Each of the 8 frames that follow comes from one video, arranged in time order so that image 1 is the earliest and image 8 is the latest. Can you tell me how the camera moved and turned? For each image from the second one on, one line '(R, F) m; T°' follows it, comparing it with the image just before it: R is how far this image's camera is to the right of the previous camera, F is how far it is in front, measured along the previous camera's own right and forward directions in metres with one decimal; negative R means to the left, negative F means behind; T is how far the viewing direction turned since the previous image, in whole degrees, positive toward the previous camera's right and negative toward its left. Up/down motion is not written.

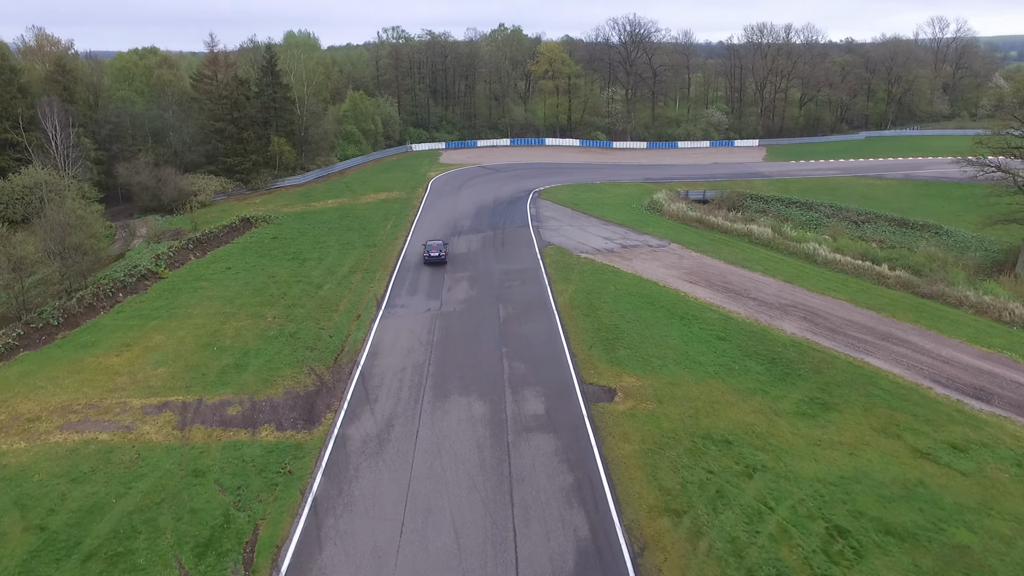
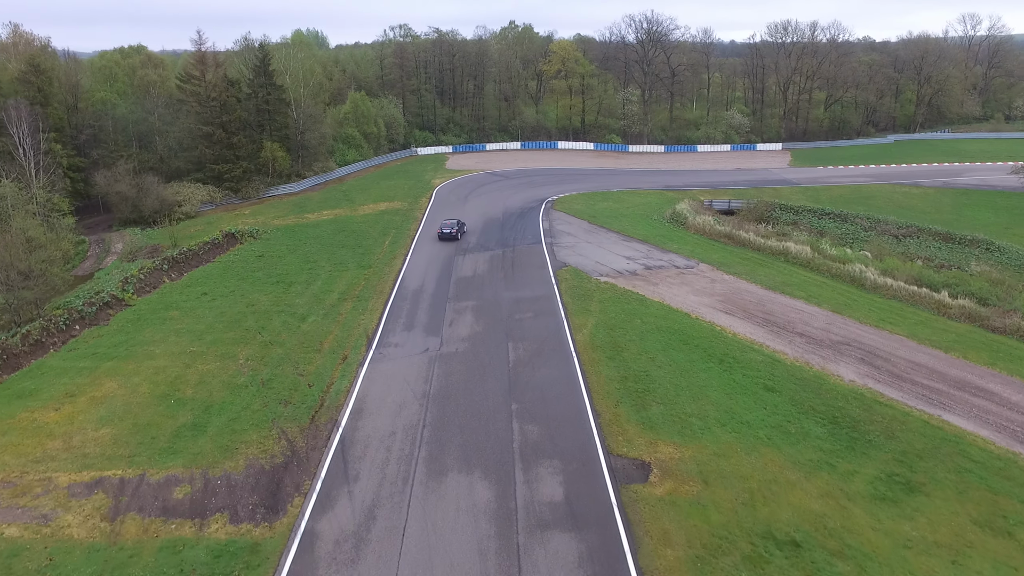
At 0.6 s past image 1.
(0.0, +3.6) m; -1°
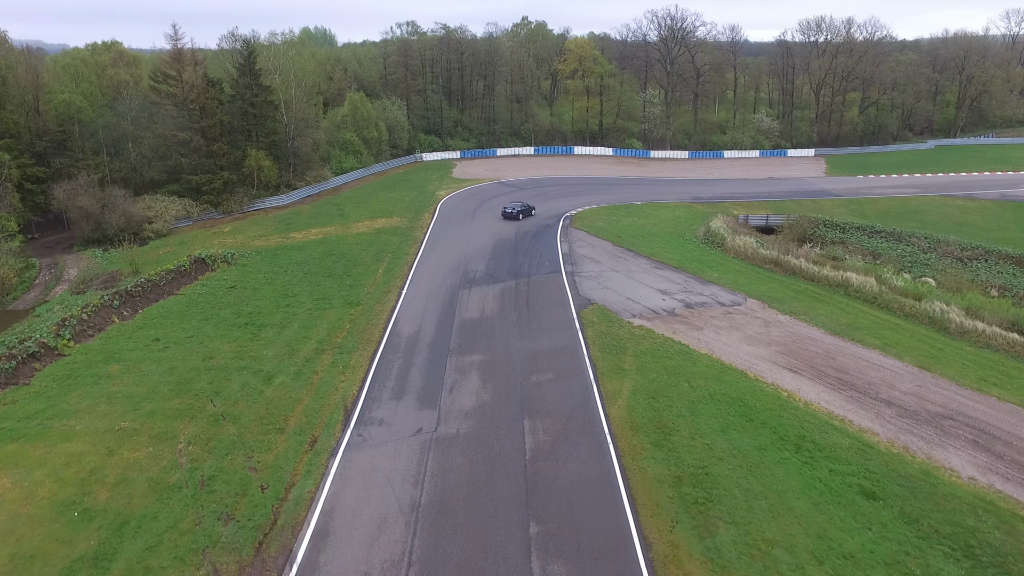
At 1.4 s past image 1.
(-0.2, +5.0) m; -1°
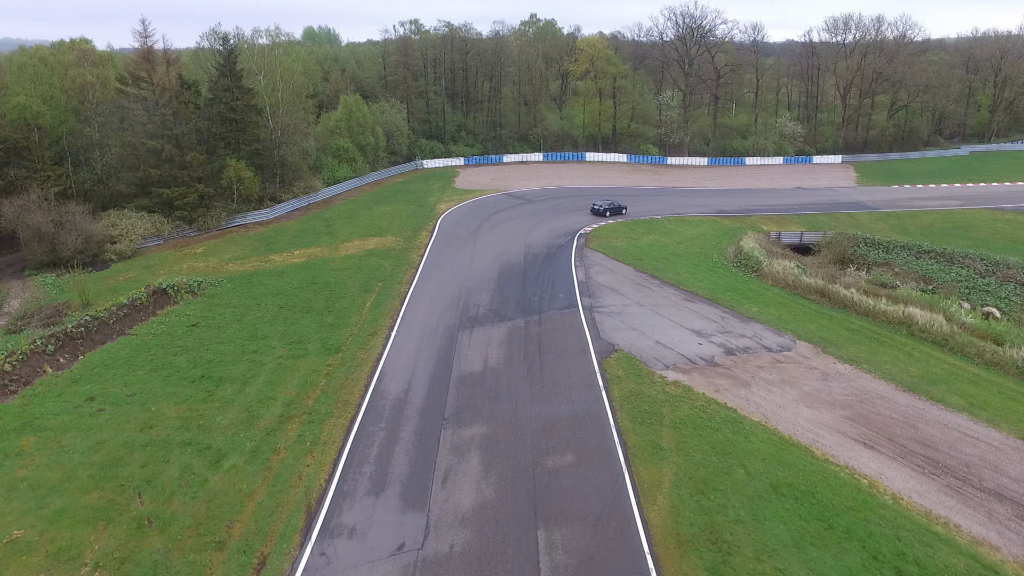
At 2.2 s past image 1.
(-0.1, +4.2) m; 0°
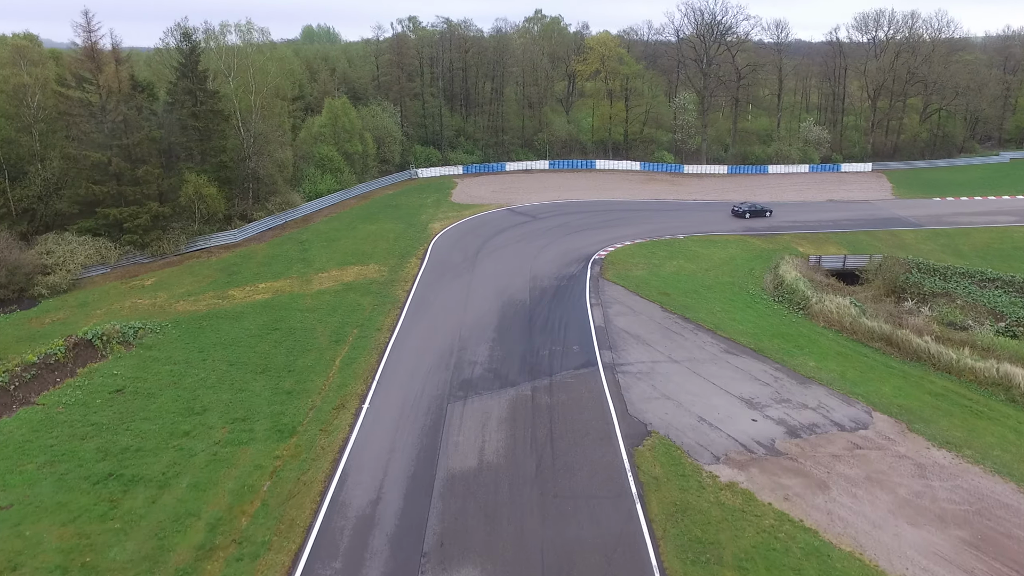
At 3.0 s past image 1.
(0.0, +5.0) m; 0°
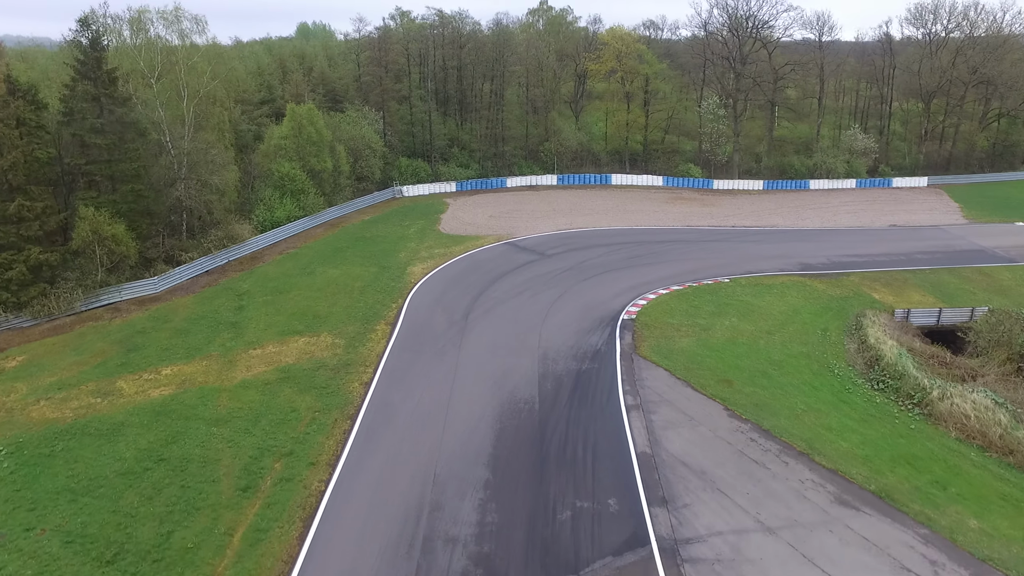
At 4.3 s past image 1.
(0.0, +7.9) m; 0°
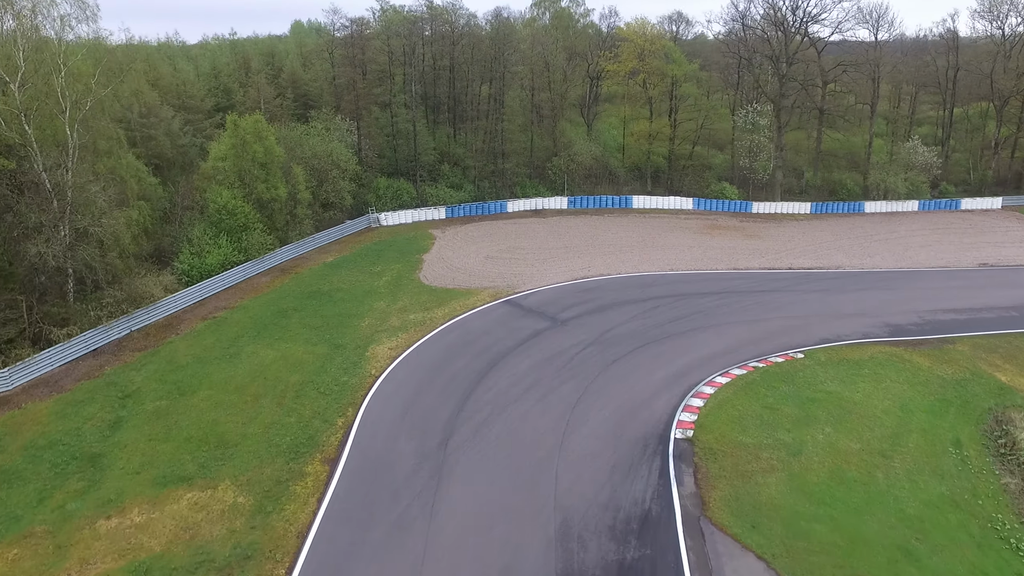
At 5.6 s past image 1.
(0.0, +8.0) m; 0°
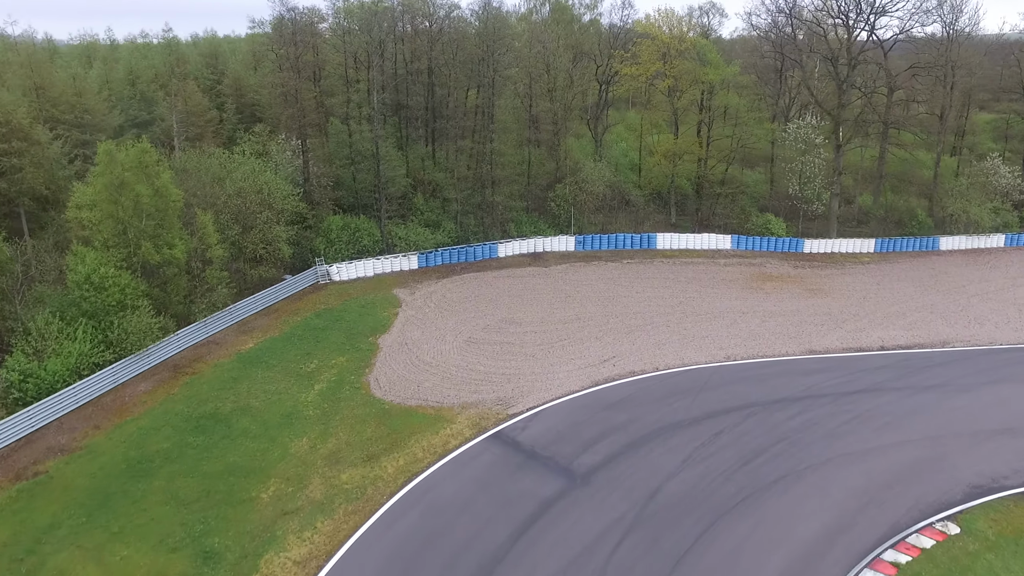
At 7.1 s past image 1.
(0.0, +8.7) m; 0°
